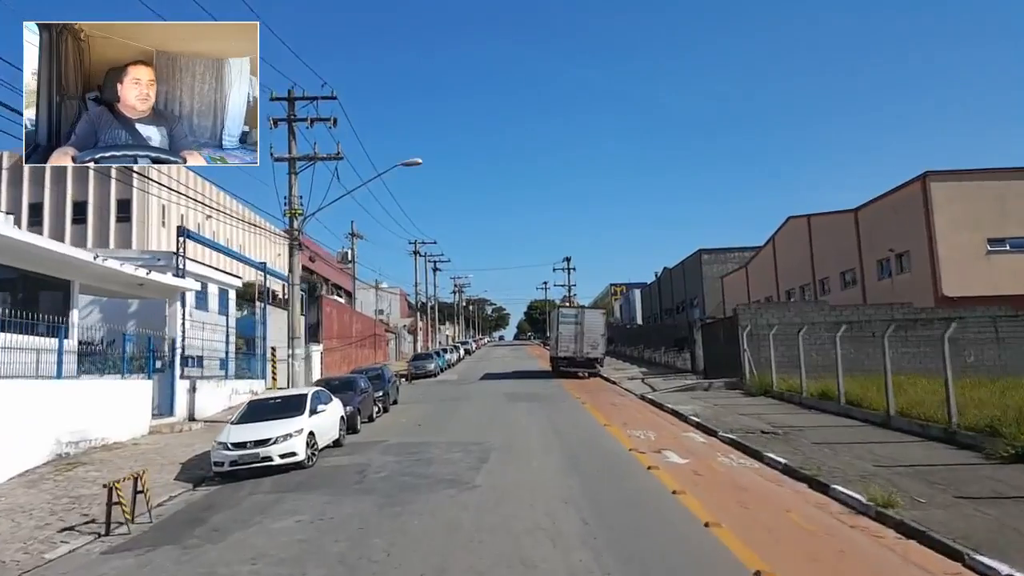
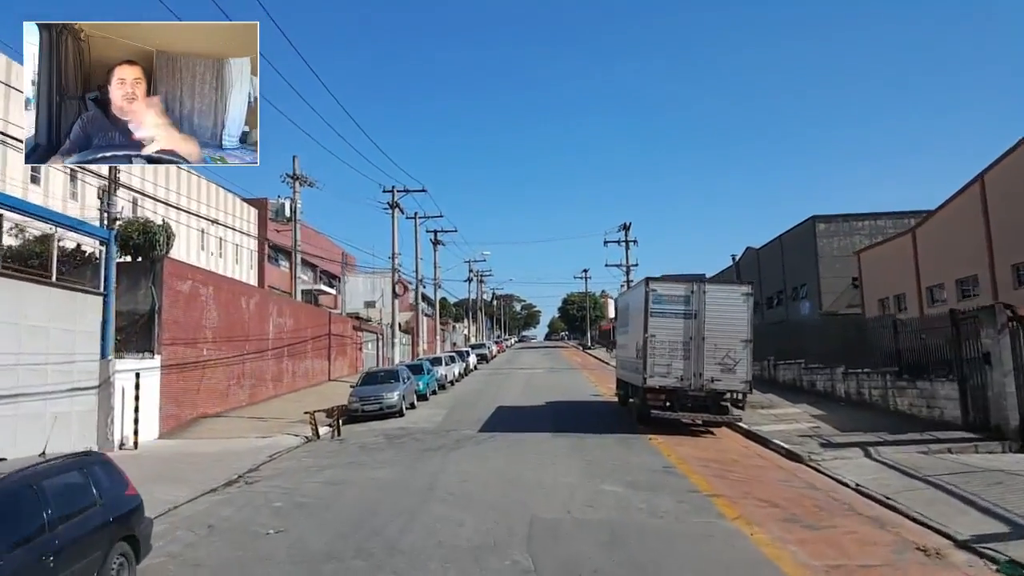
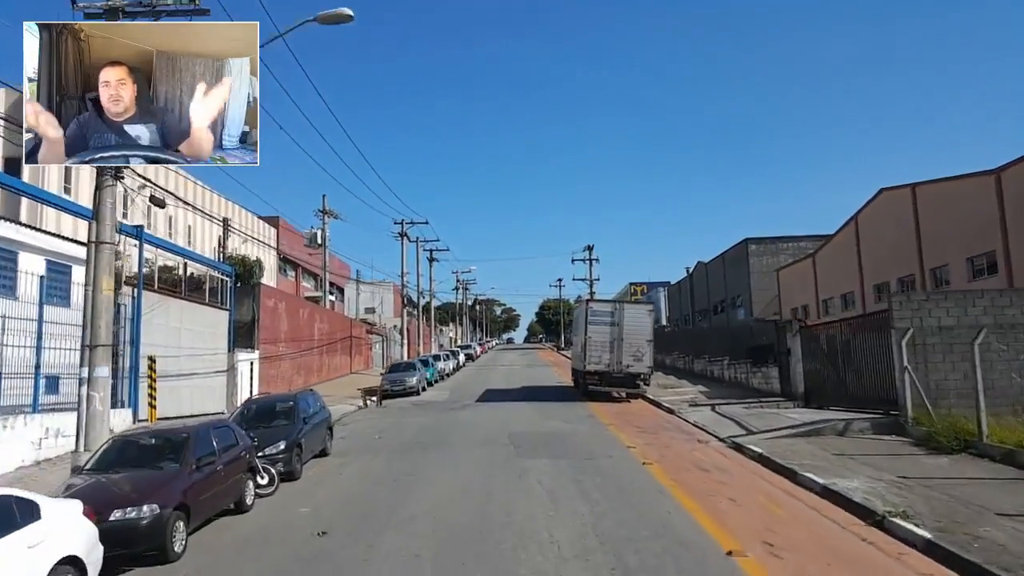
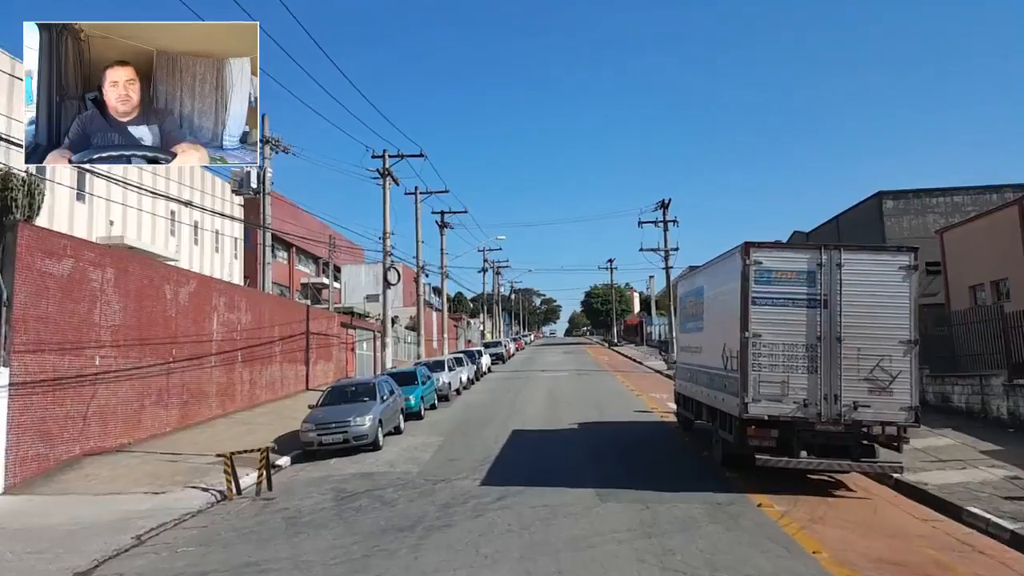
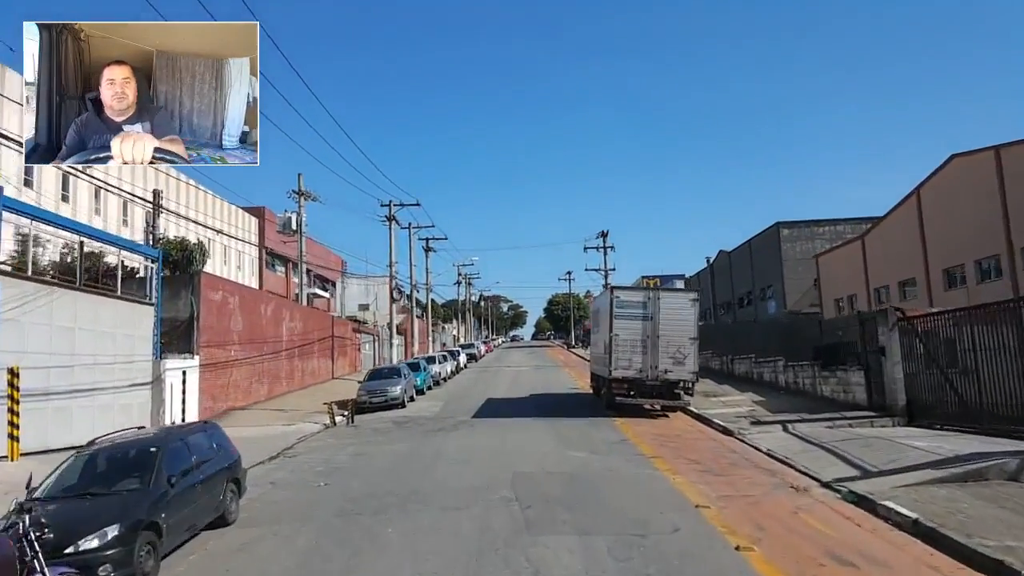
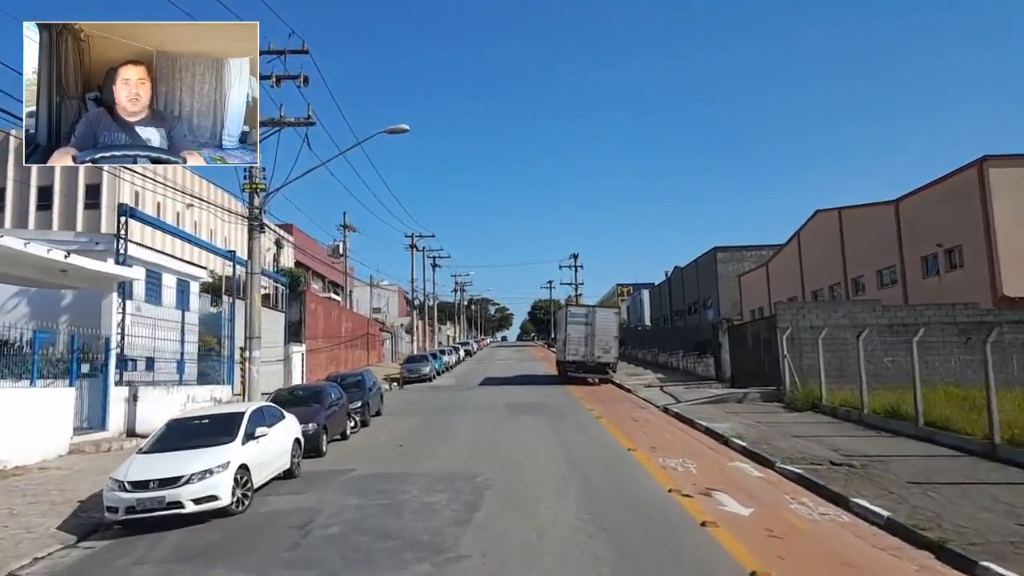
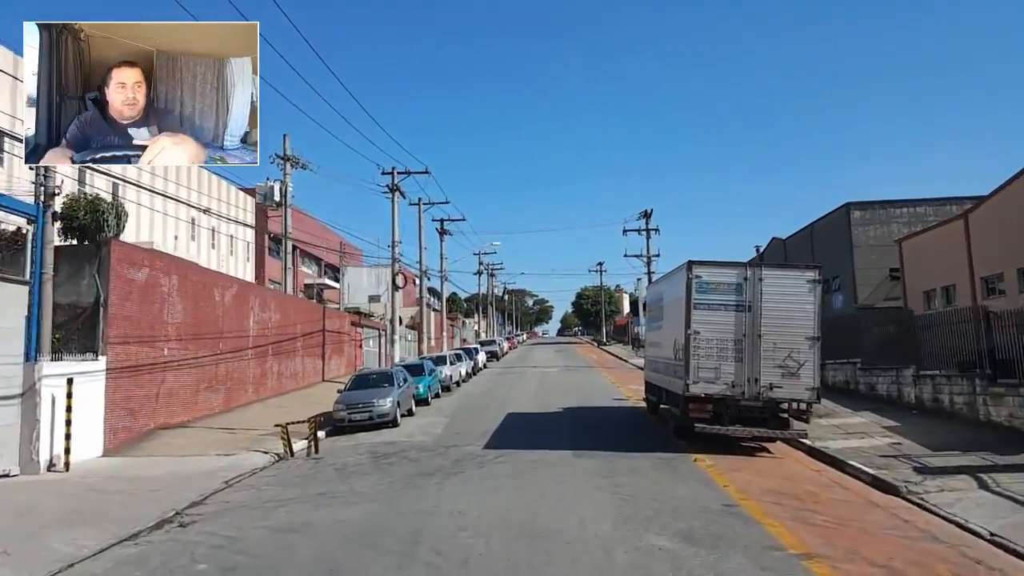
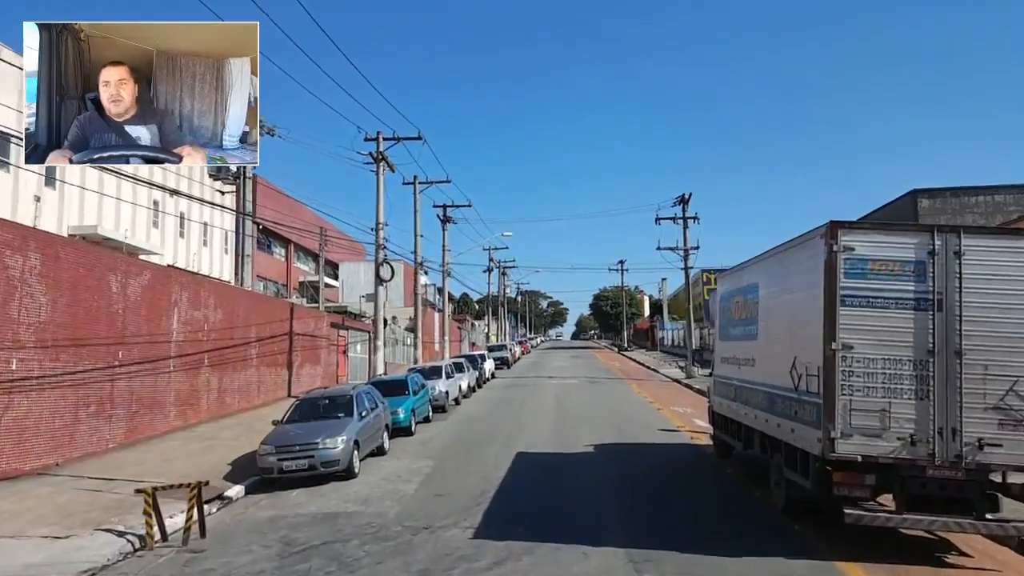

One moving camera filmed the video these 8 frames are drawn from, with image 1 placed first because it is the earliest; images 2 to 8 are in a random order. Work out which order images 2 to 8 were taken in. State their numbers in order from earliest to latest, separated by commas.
6, 3, 5, 2, 7, 4, 8
